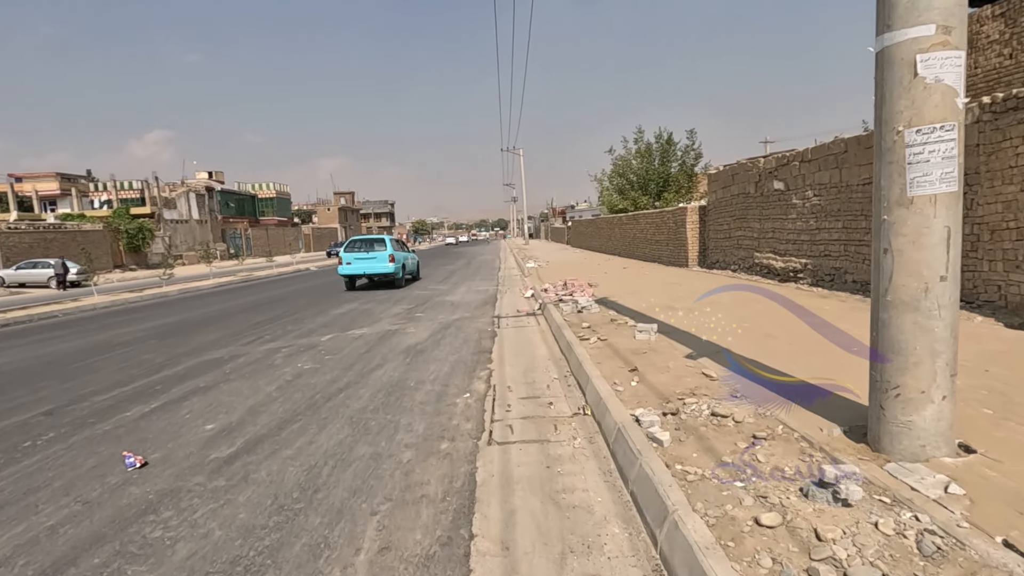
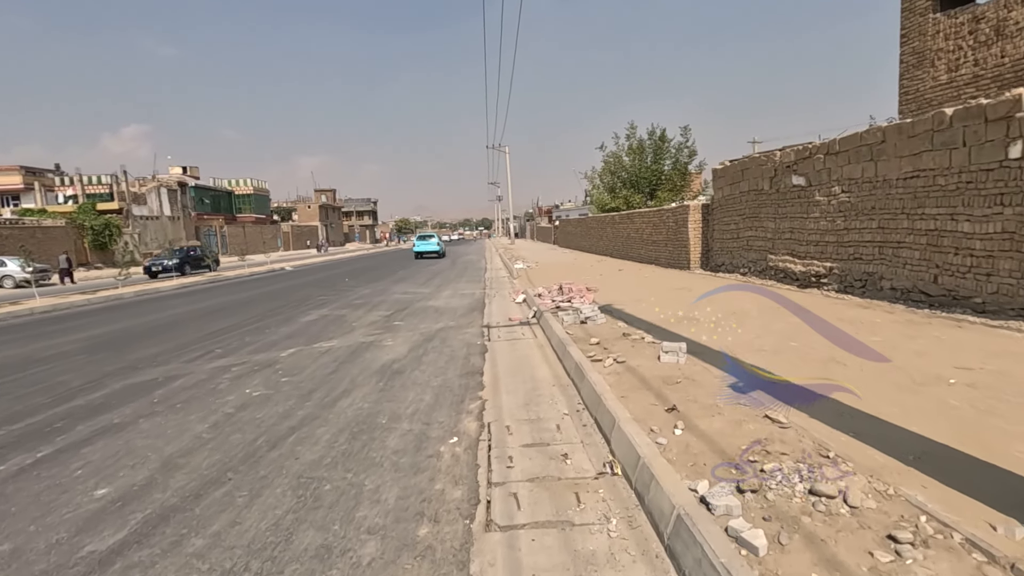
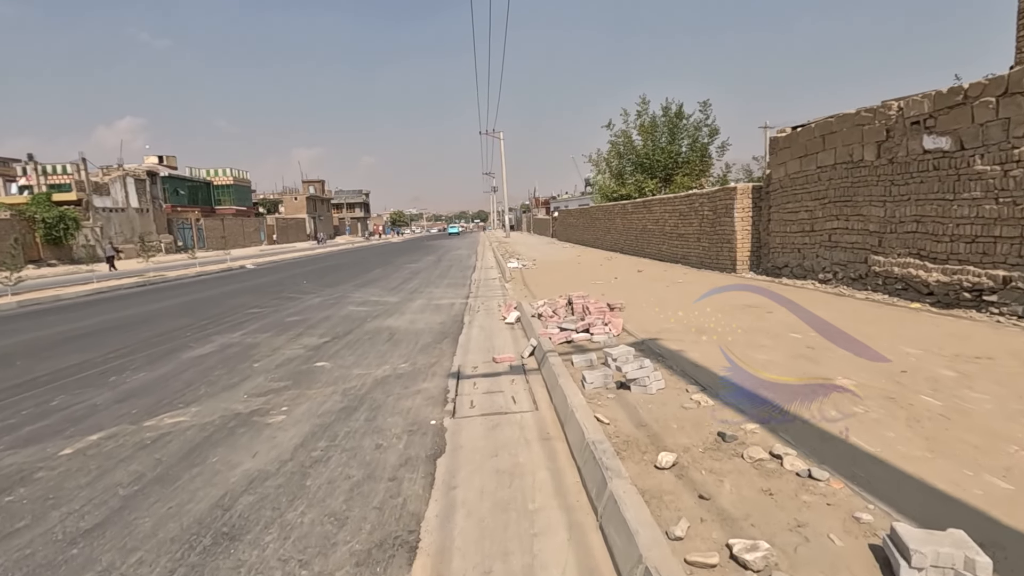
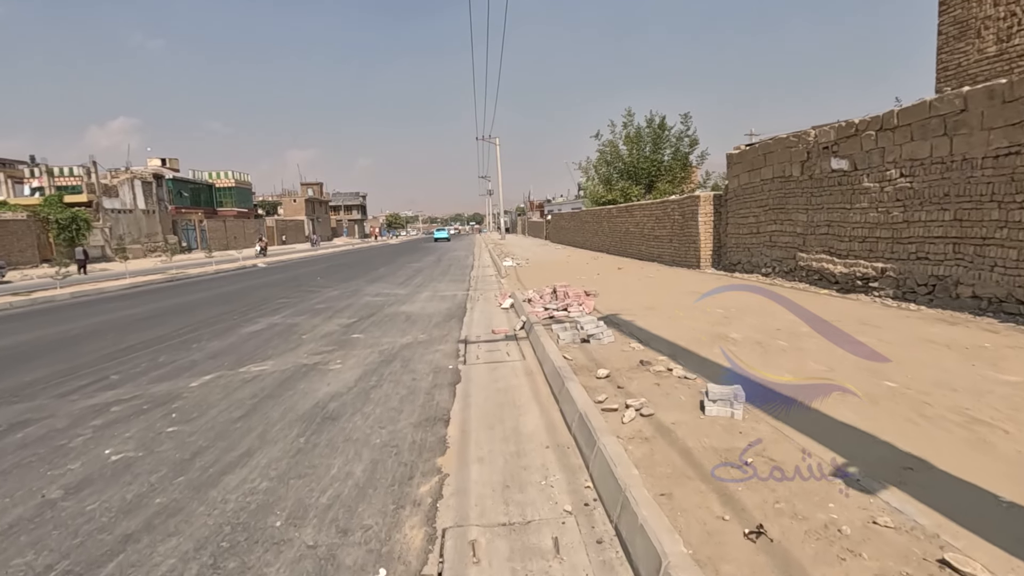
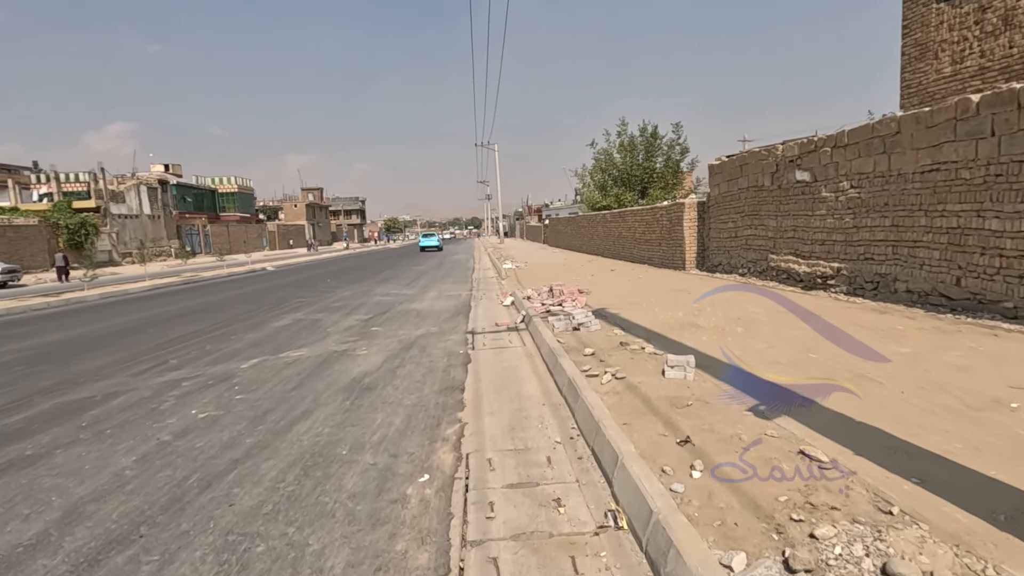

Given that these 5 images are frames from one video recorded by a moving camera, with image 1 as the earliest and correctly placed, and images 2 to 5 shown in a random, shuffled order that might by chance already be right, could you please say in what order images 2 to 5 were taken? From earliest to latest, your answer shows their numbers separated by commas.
2, 5, 4, 3
